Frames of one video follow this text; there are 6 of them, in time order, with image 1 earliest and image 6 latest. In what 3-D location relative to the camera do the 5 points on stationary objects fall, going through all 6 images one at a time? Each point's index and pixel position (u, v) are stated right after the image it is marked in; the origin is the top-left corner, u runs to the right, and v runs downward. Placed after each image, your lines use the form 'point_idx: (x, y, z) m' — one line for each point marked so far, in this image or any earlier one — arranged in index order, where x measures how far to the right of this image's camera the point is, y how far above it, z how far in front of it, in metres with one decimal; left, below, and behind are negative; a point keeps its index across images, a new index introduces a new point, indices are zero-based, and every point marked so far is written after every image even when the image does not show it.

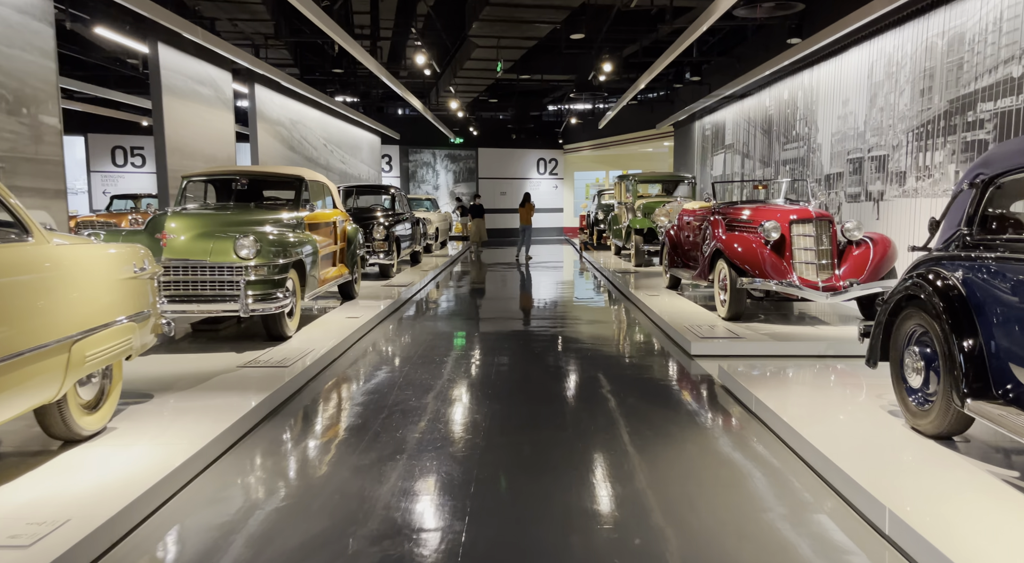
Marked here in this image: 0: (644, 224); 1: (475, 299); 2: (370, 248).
0: (+2.2, +0.9, +10.4) m
1: (-0.6, -0.3, +9.6) m
2: (-2.0, +0.4, +8.8) m
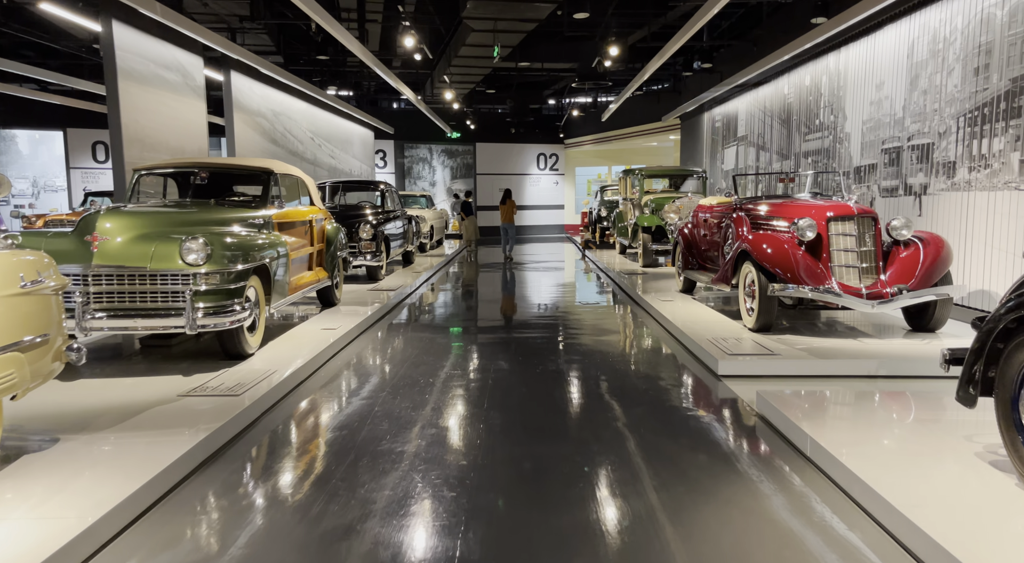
0: (+2.1, +0.9, +9.8) m
1: (-0.6, -0.3, +8.9) m
2: (-2.0, +0.4, +8.1) m
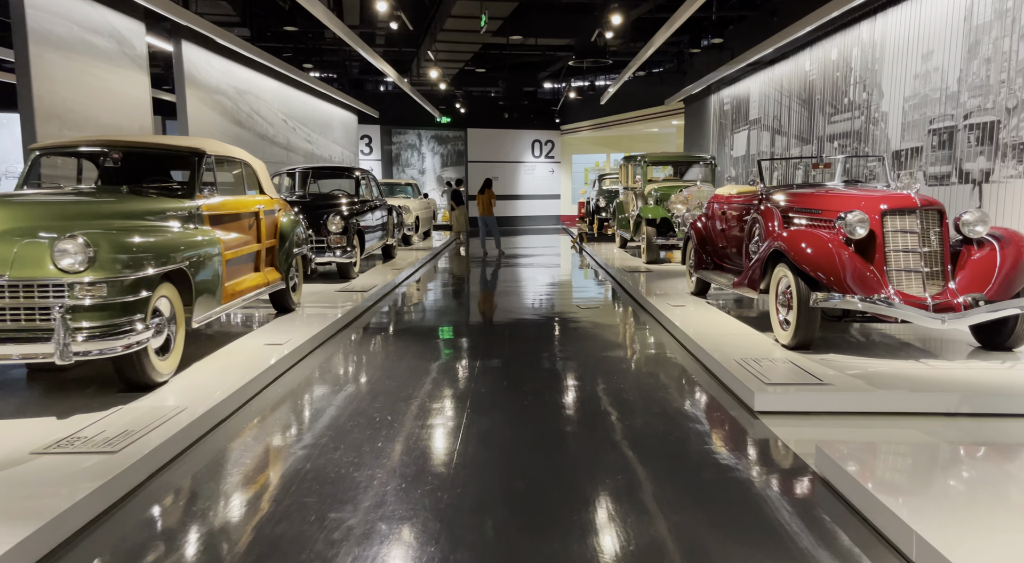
0: (+2.0, +1.0, +8.9) m
1: (-0.7, -0.3, +8.1) m
2: (-2.1, +0.4, +7.2) m
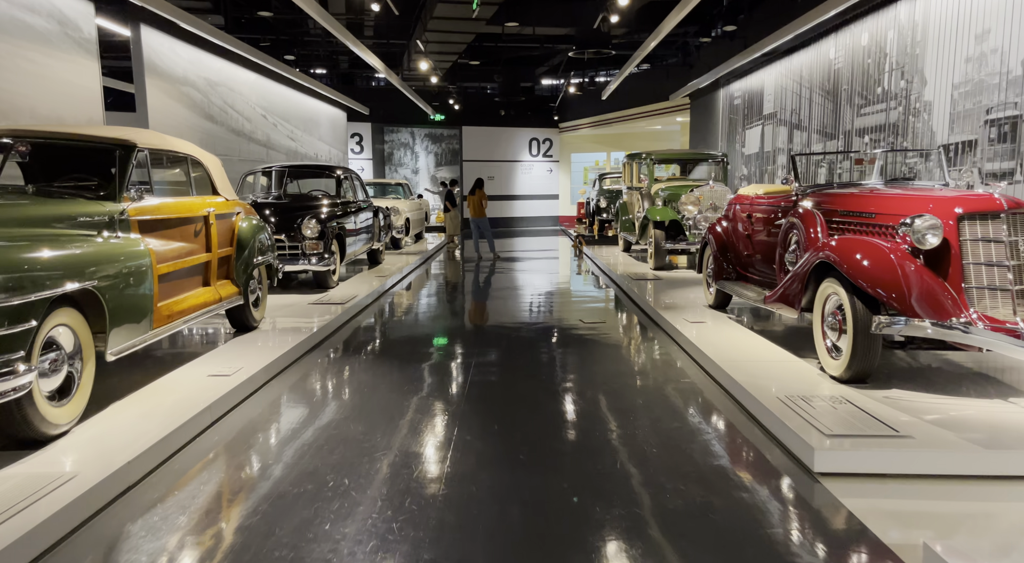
0: (+2.0, +0.9, +8.2) m
1: (-0.8, -0.4, +7.4) m
2: (-2.2, +0.3, +6.6) m
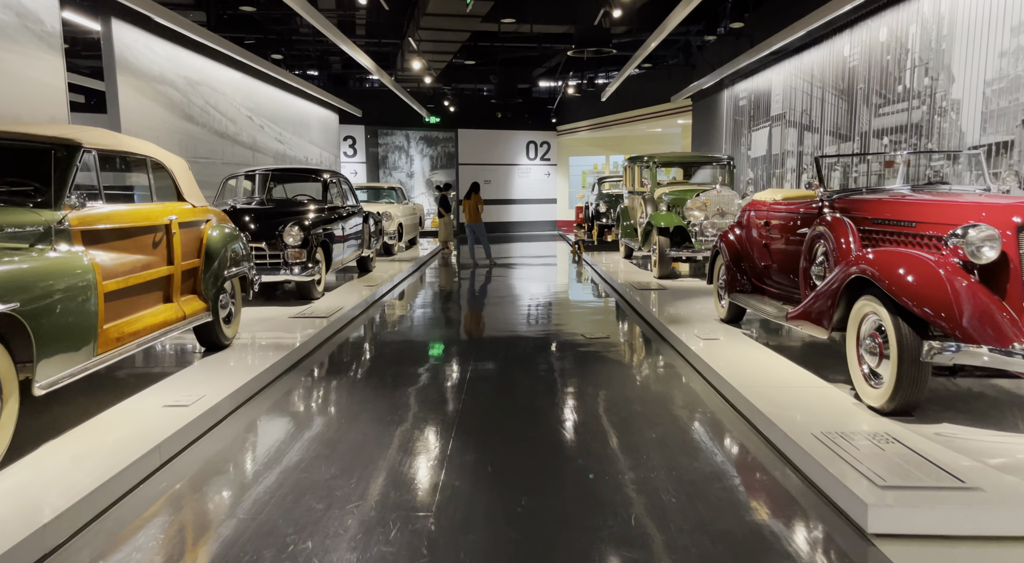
0: (+1.9, +0.7, +7.9) m
1: (-0.8, -0.5, +7.0) m
2: (-2.2, +0.2, +6.2) m
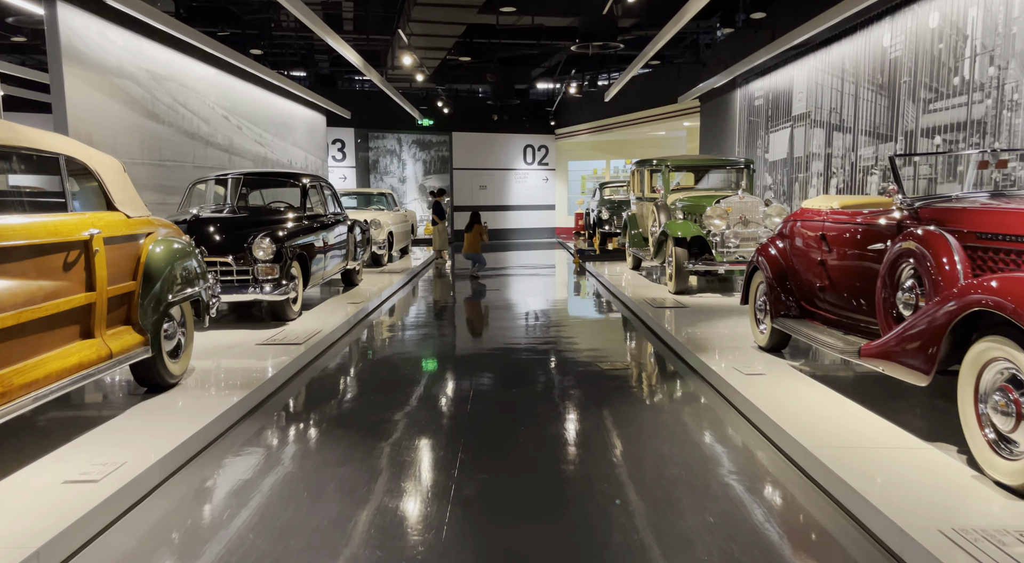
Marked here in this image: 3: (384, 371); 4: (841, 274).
0: (+1.9, +0.6, +7.2) m
1: (-0.8, -0.6, +6.3) m
2: (-2.2, +0.1, +5.4) m
3: (-1.1, -0.7, +5.1) m
4: (+1.8, +0.1, +3.5) m
